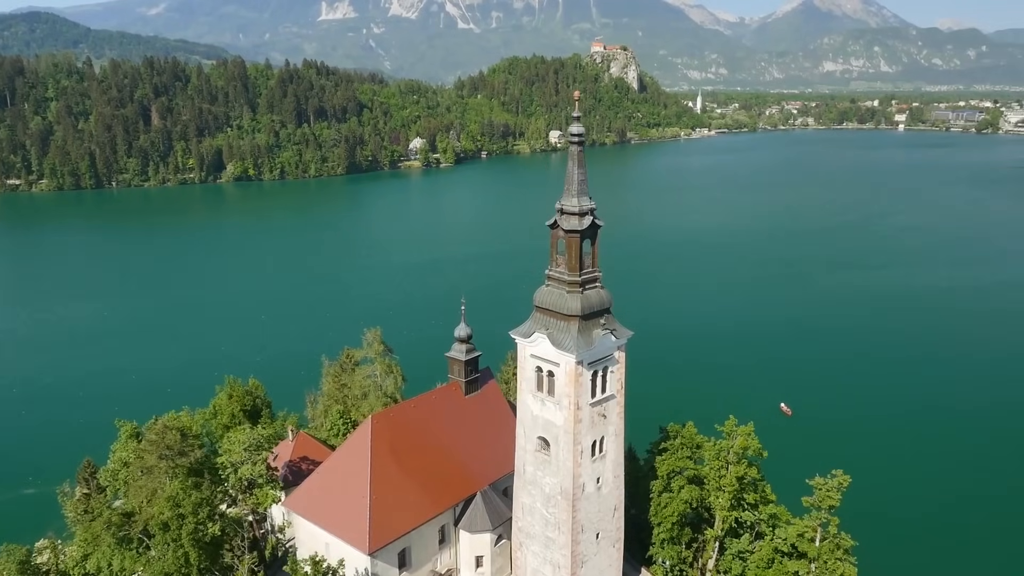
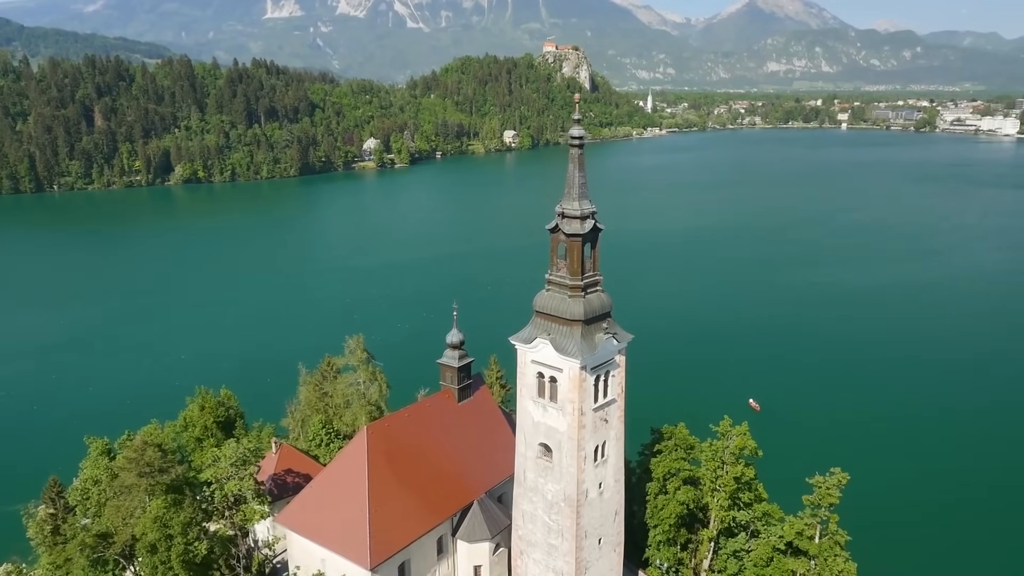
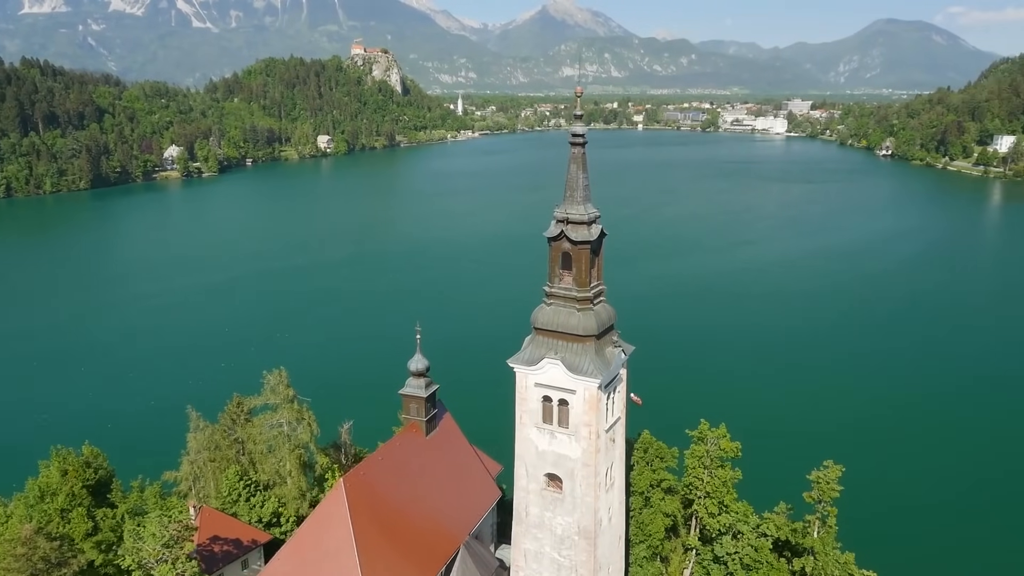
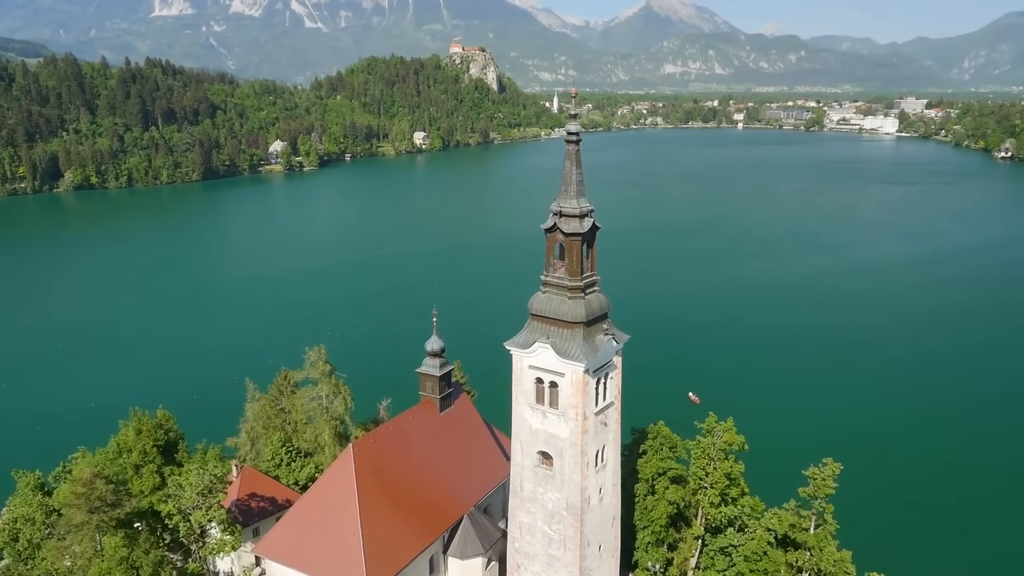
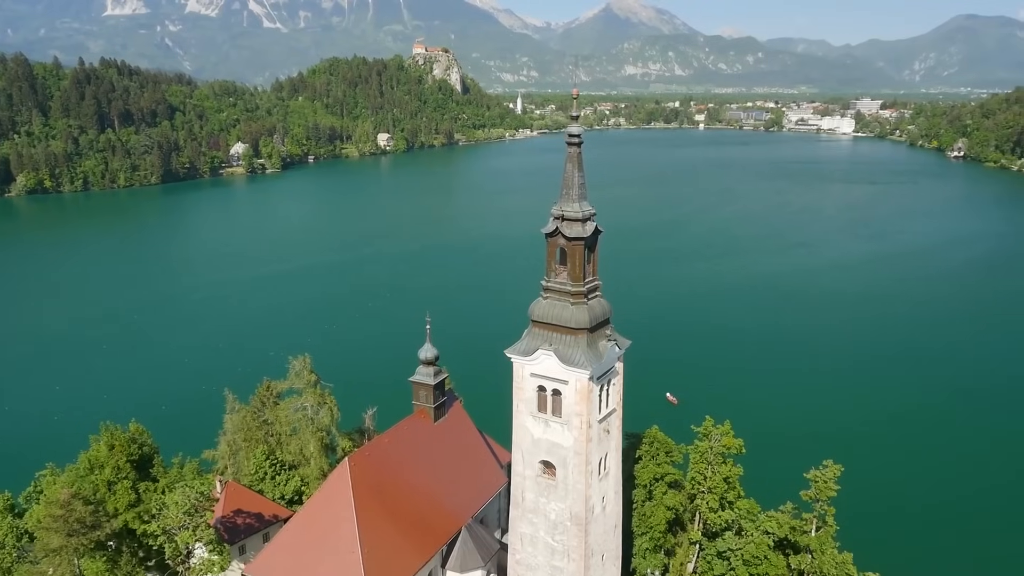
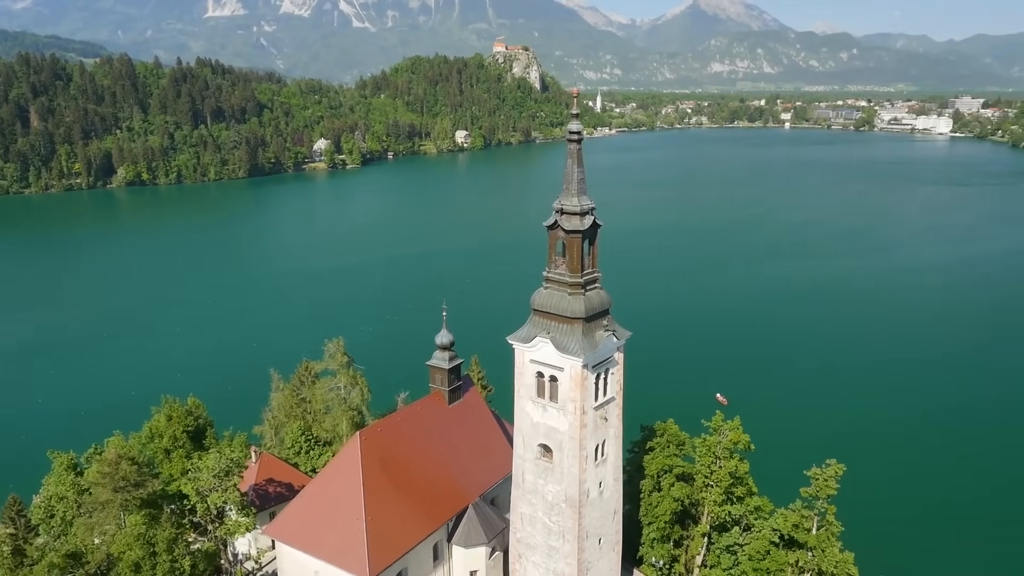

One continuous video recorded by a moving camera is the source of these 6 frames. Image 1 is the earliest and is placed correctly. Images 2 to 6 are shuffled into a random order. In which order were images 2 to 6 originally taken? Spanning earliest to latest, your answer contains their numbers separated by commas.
2, 6, 4, 5, 3
